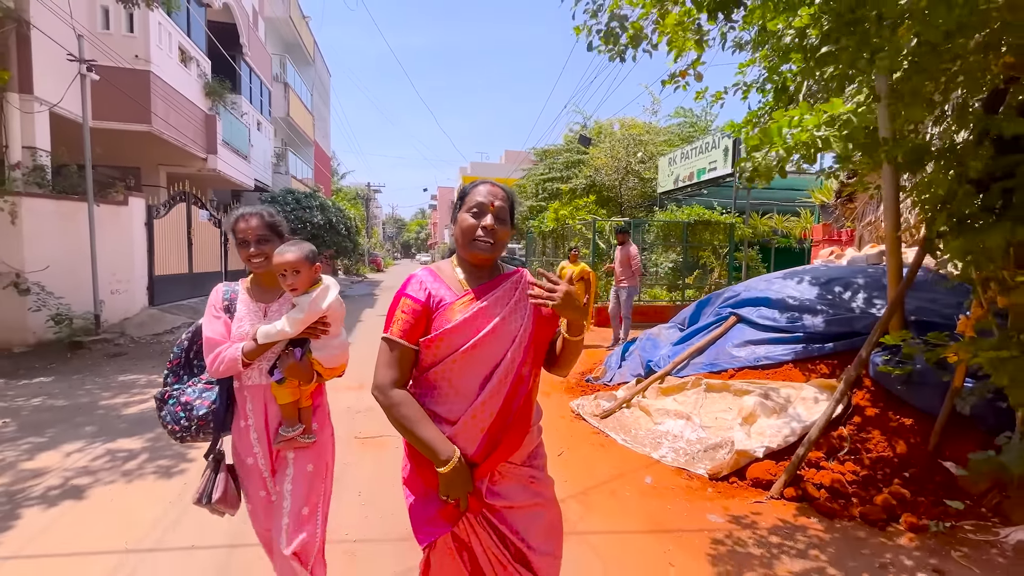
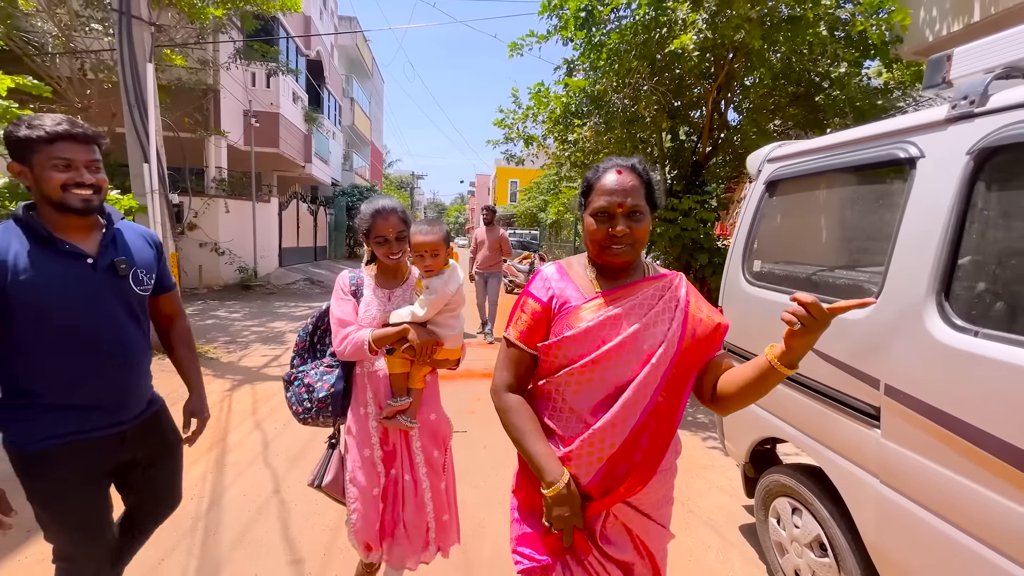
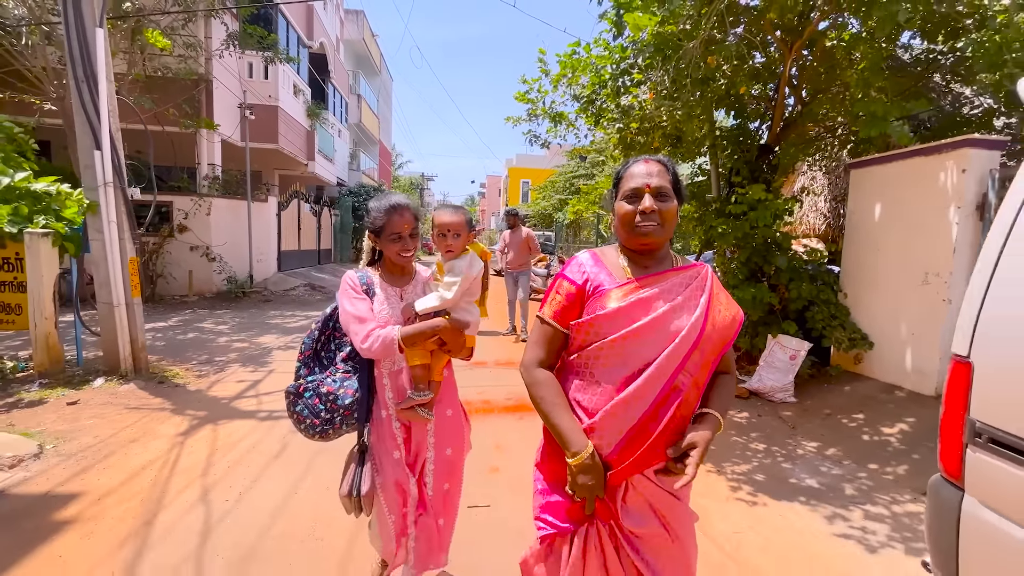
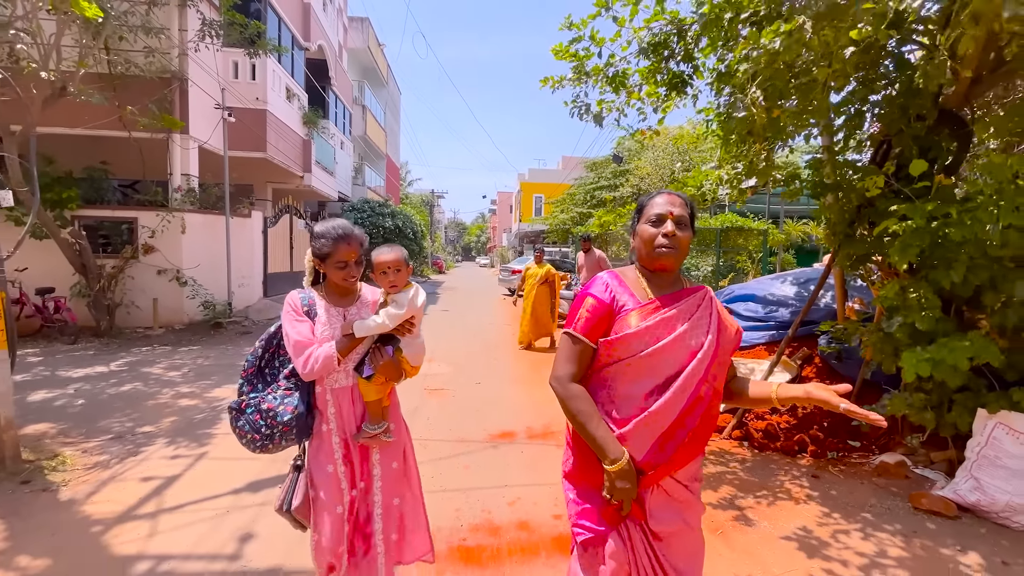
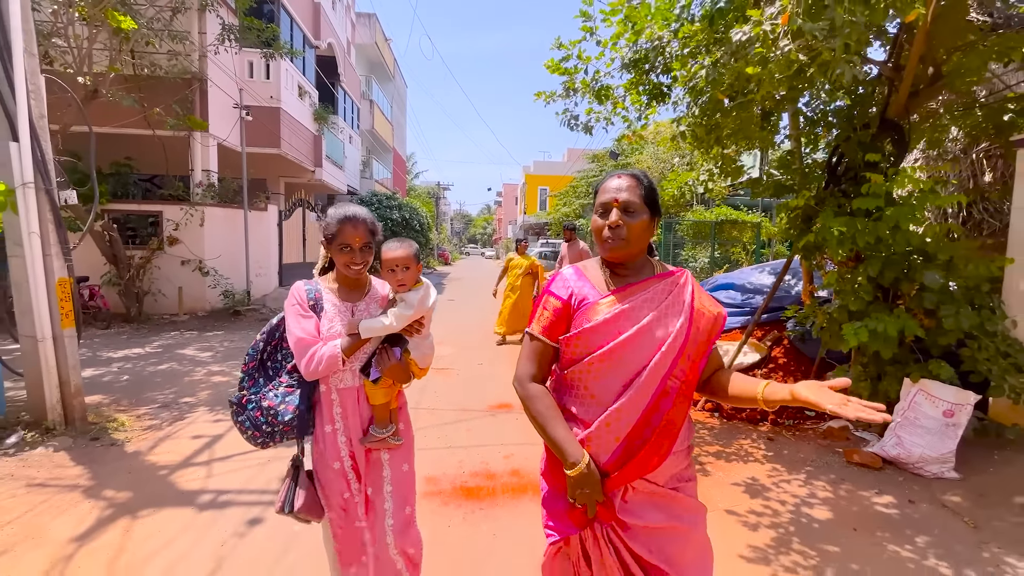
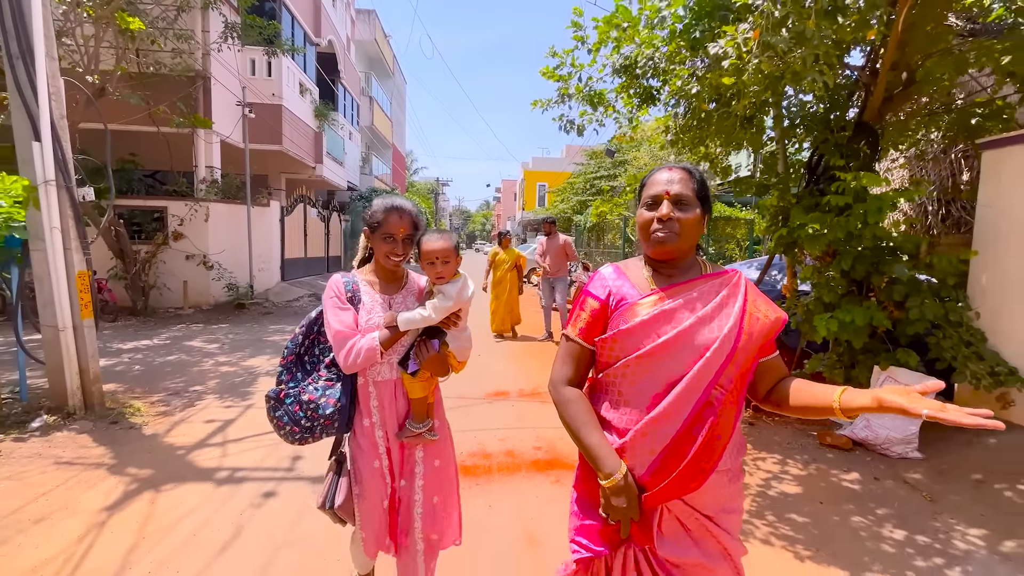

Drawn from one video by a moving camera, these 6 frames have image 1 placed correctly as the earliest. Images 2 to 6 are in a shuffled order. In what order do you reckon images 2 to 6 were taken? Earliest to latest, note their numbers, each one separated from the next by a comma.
4, 5, 6, 3, 2
